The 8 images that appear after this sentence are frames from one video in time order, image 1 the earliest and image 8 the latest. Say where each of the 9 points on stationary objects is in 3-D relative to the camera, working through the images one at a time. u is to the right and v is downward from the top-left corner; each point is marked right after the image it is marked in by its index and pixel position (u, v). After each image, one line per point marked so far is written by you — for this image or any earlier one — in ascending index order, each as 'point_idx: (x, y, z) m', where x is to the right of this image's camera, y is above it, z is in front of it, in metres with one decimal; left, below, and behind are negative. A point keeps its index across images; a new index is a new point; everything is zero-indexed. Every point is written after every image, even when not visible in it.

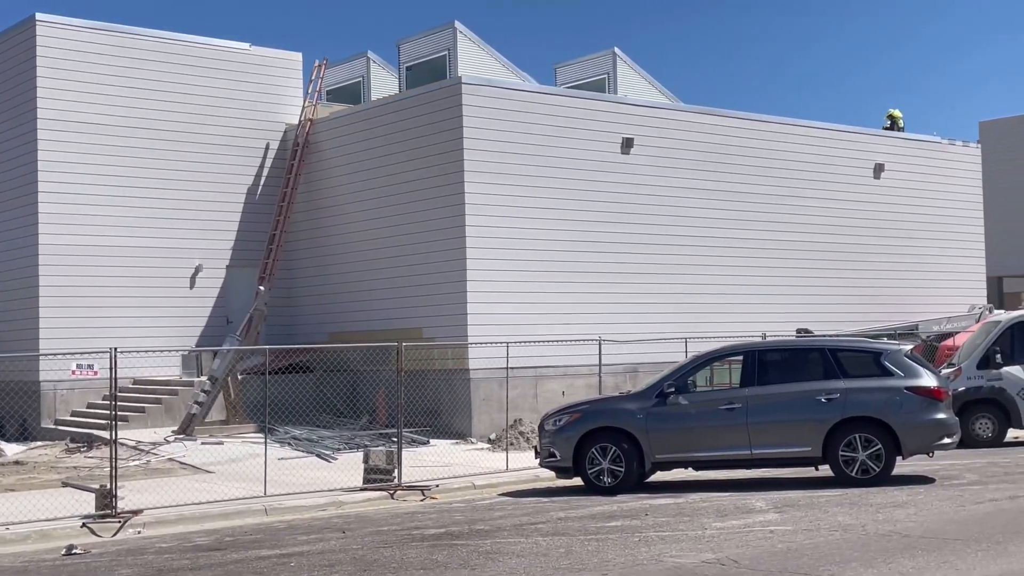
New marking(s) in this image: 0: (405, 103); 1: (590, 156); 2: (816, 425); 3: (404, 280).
0: (-2.0, +3.4, +18.9) m
1: (+1.4, +2.5, +19.5) m
2: (+3.4, -1.5, +11.4) m
3: (-2.0, +0.1, +18.9) m
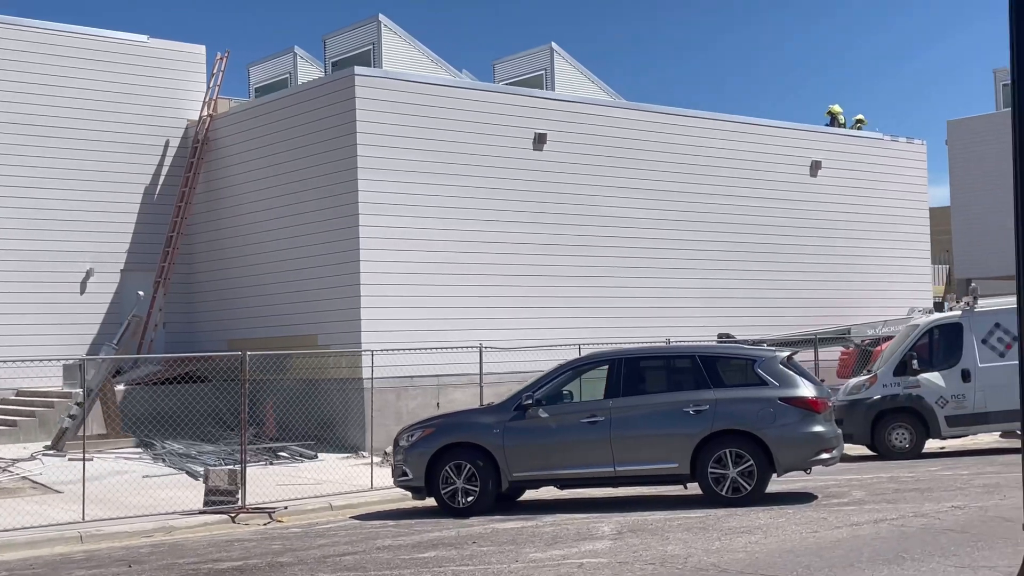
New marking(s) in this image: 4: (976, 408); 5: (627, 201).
0: (-3.8, +3.3, +17.9) m
1: (-0.3, +2.5, +18.6) m
2: (+1.7, -1.5, +10.4) m
3: (-3.7, 0.0, +17.9) m
4: (+6.9, -1.8, +15.2) m
5: (+2.2, +1.8, +20.6) m
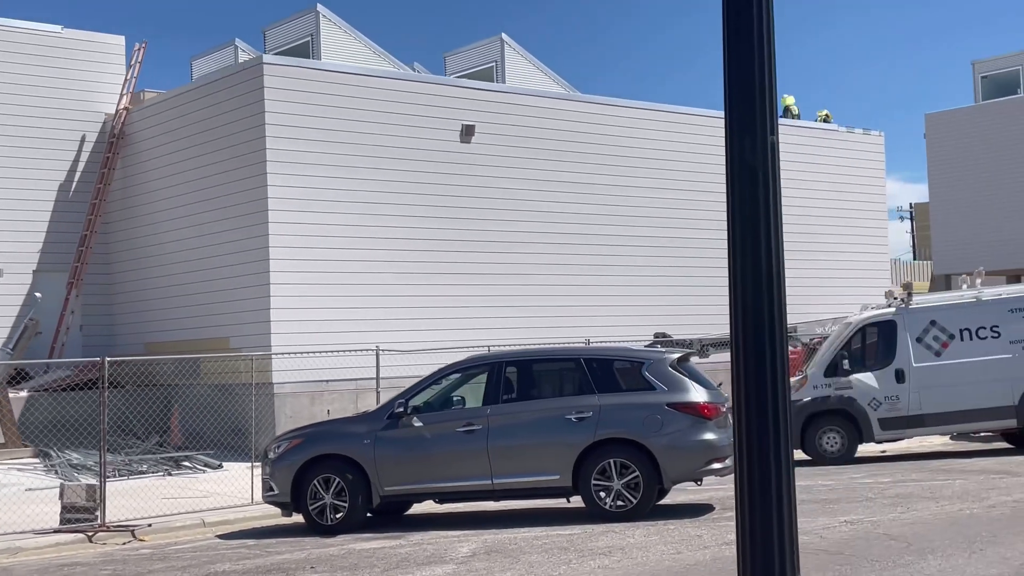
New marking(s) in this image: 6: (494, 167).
0: (-5.1, +3.3, +17.1) m
1: (-1.6, +2.5, +17.8) m
2: (+0.5, -1.5, +9.6) m
3: (-5.0, 0.0, +17.1) m
4: (+5.6, -1.7, +14.4) m
5: (+0.9, +1.9, +19.8) m
6: (-0.4, +2.2, +18.8) m
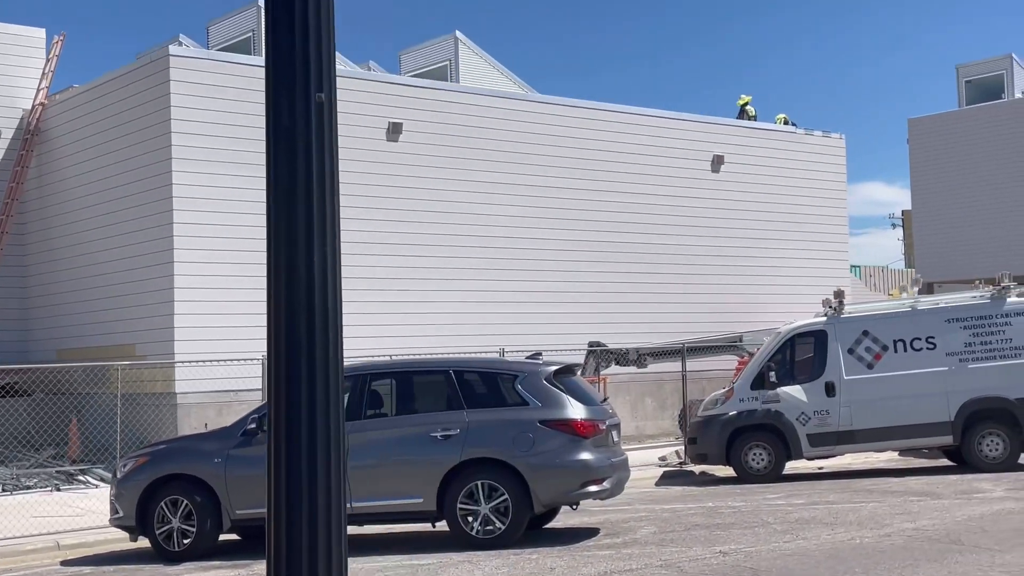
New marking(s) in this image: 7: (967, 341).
0: (-6.3, +3.3, +16.4) m
1: (-2.8, +2.4, +17.0) m
2: (-0.7, -1.6, +8.9) m
3: (-6.2, 0.0, +16.3) m
4: (+4.4, -1.8, +13.7) m
5: (-0.3, +1.8, +19.0) m
6: (-1.6, +2.1, +18.0) m
7: (+6.0, -0.7, +13.6) m
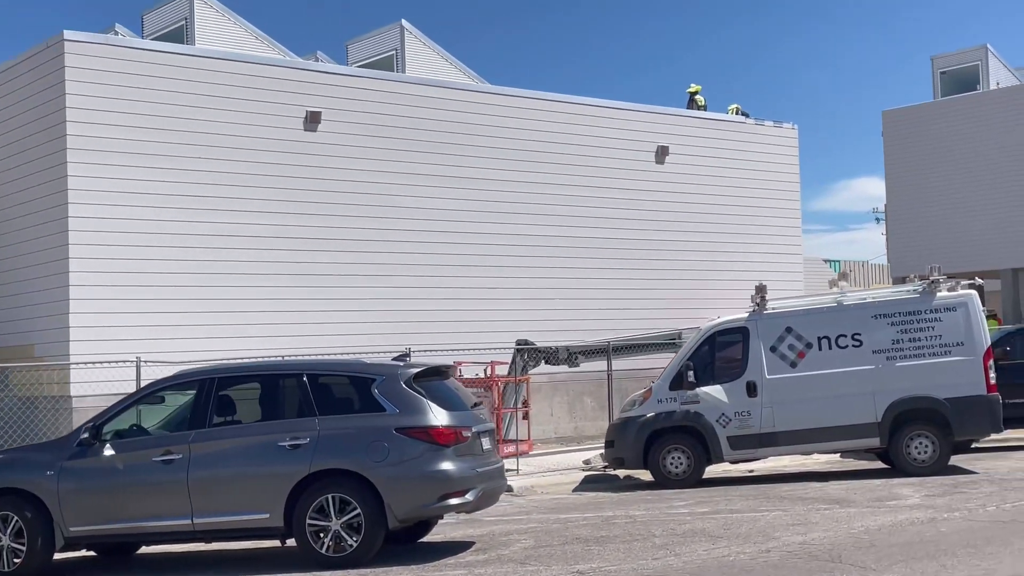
0: (-7.5, +3.3, +15.6) m
1: (-4.0, +2.5, +16.2) m
2: (-1.9, -1.5, +8.1) m
3: (-7.4, 0.0, +15.5) m
4: (+3.2, -1.8, +13.0) m
5: (-1.6, +1.8, +18.3) m
6: (-2.9, +2.2, +17.3) m
7: (+4.8, -0.6, +12.9) m
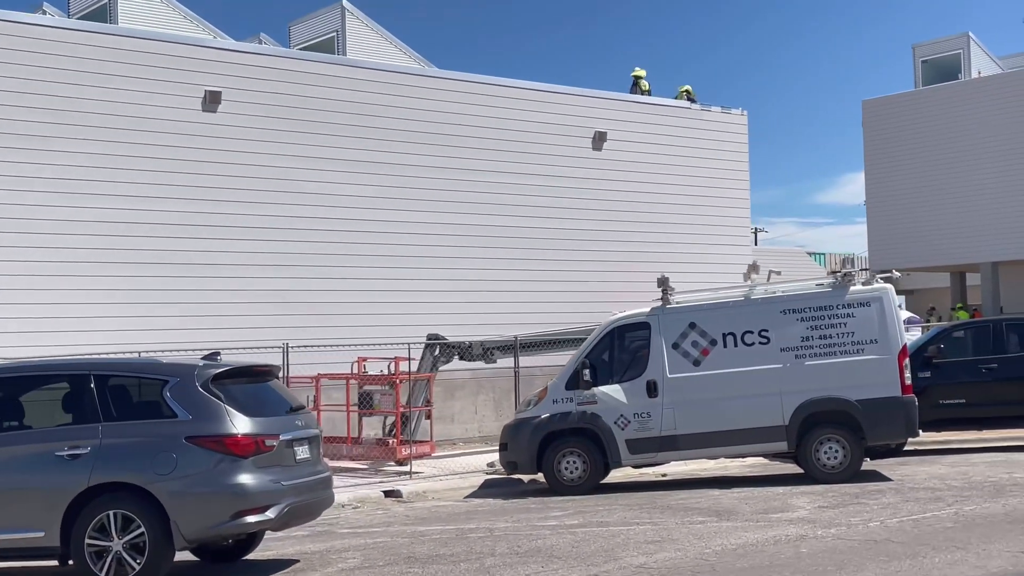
0: (-8.9, +3.4, +14.7) m
1: (-5.4, +2.6, +15.3) m
2: (-3.3, -1.5, +7.3) m
3: (-8.8, +0.2, +14.6) m
4: (+1.8, -1.7, +12.1) m
5: (-3.0, +2.0, +17.4) m
6: (-4.3, +2.3, +16.4) m
7: (+3.4, -0.6, +12.1) m
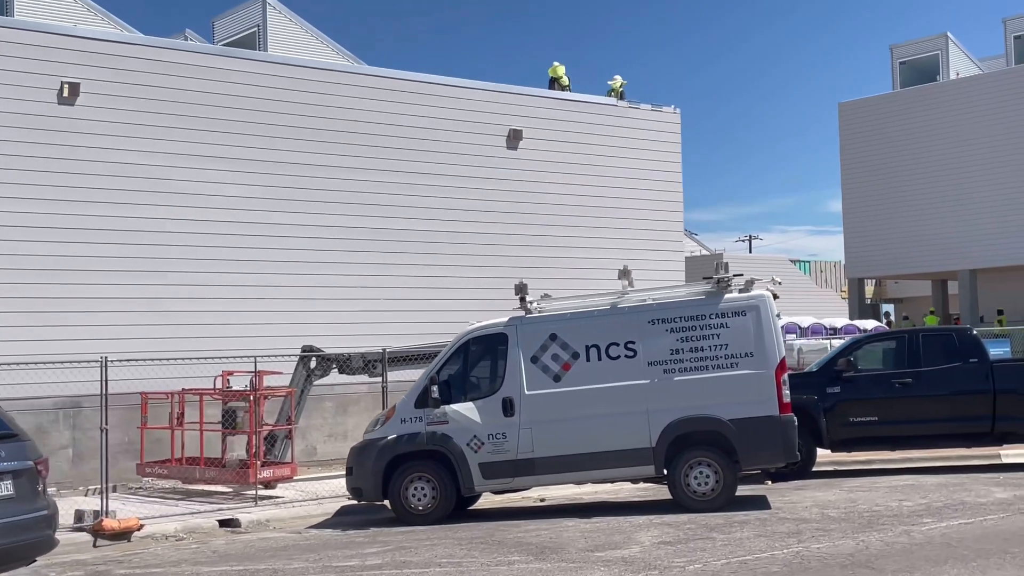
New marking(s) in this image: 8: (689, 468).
0: (-10.6, +3.3, +13.6) m
1: (-7.1, +2.5, +14.2) m
2: (-5.0, -1.5, +6.1) m
3: (-10.5, 0.0, +13.5) m
4: (+0.1, -1.8, +11.0) m
5: (-4.7, +1.8, +16.3) m
6: (-6.0, +2.2, +15.3) m
7: (+1.7, -0.6, +10.9) m
8: (+1.9, -1.9, +10.8) m
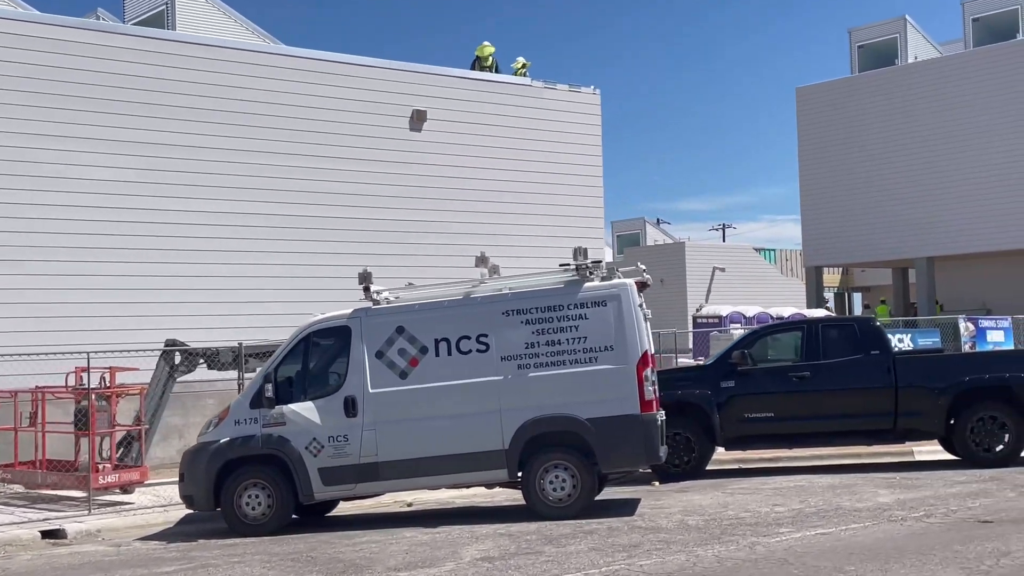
0: (-12.2, +3.4, +12.4) m
1: (-8.7, +2.6, +13.2) m
2: (-6.5, -1.5, +5.1) m
3: (-12.1, +0.1, +12.4) m
4: (-1.5, -1.6, +10.0) m
5: (-6.3, +2.0, +15.3) m
6: (-7.6, +2.3, +14.2) m
7: (+0.2, -0.5, +10.0) m
8: (+0.3, -1.8, +9.9) m
